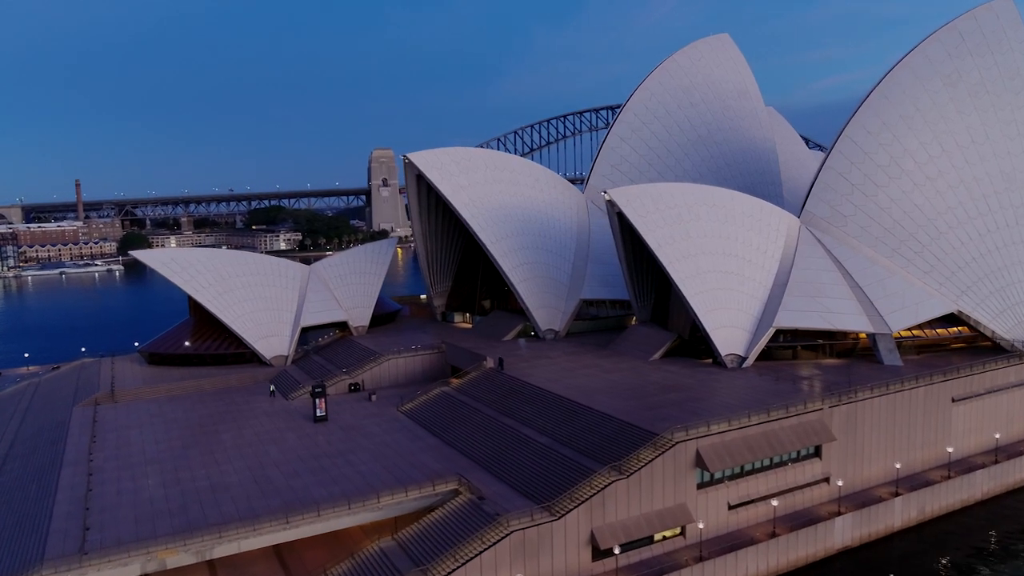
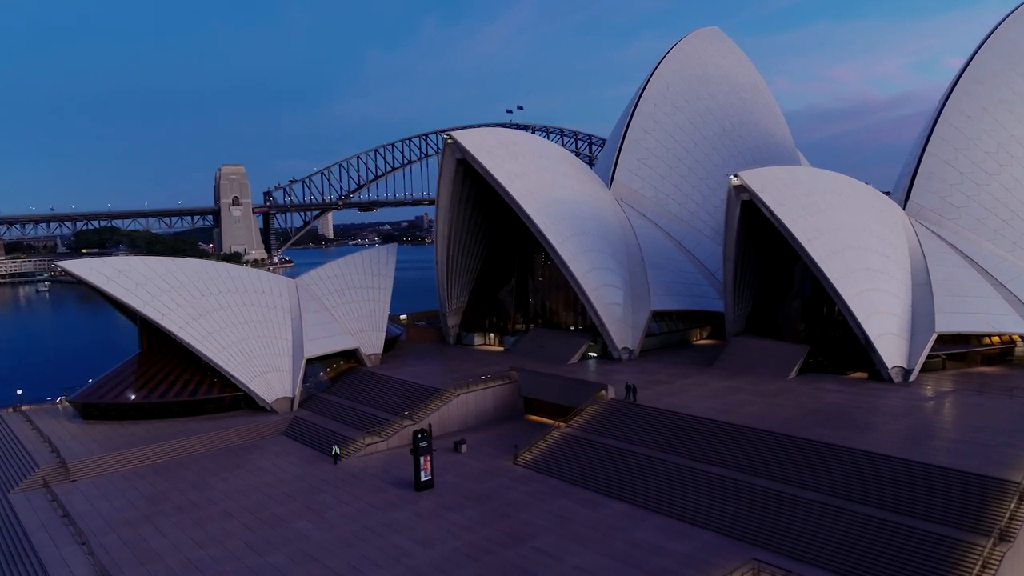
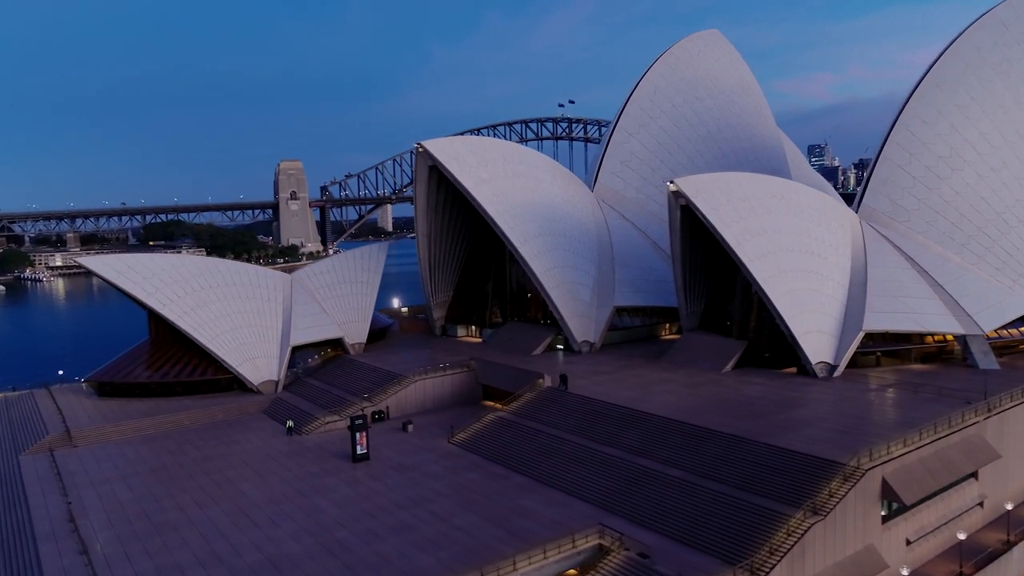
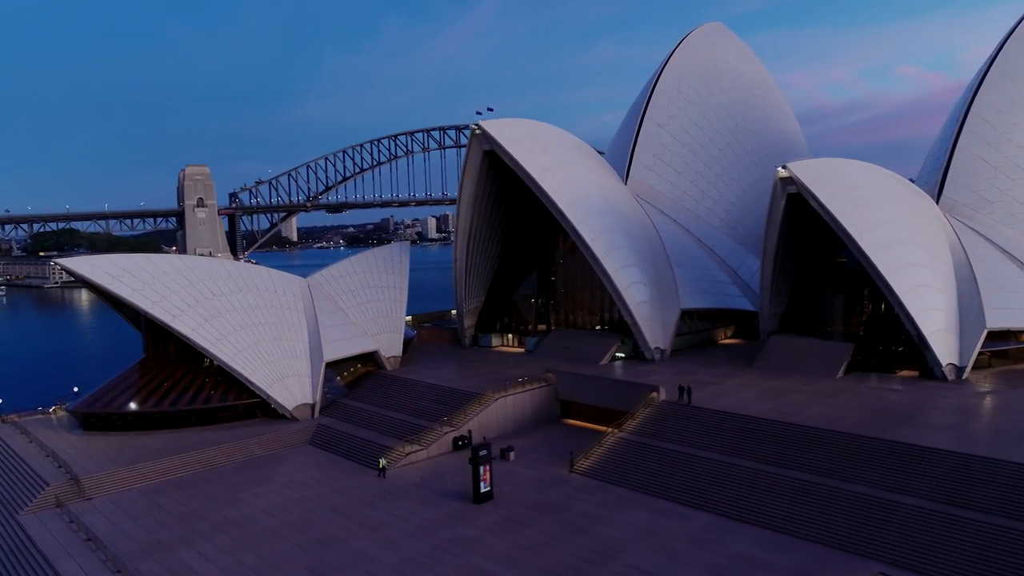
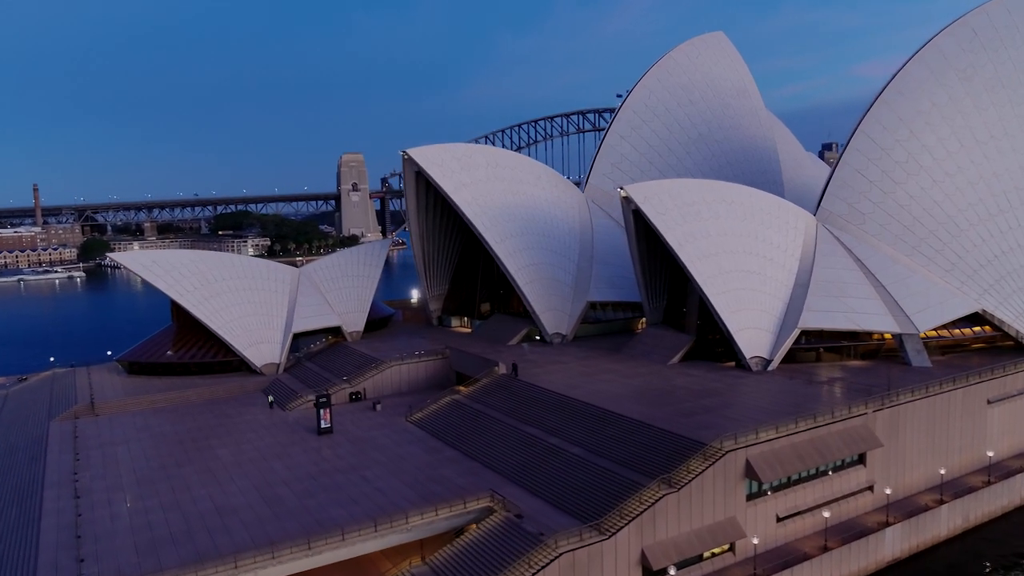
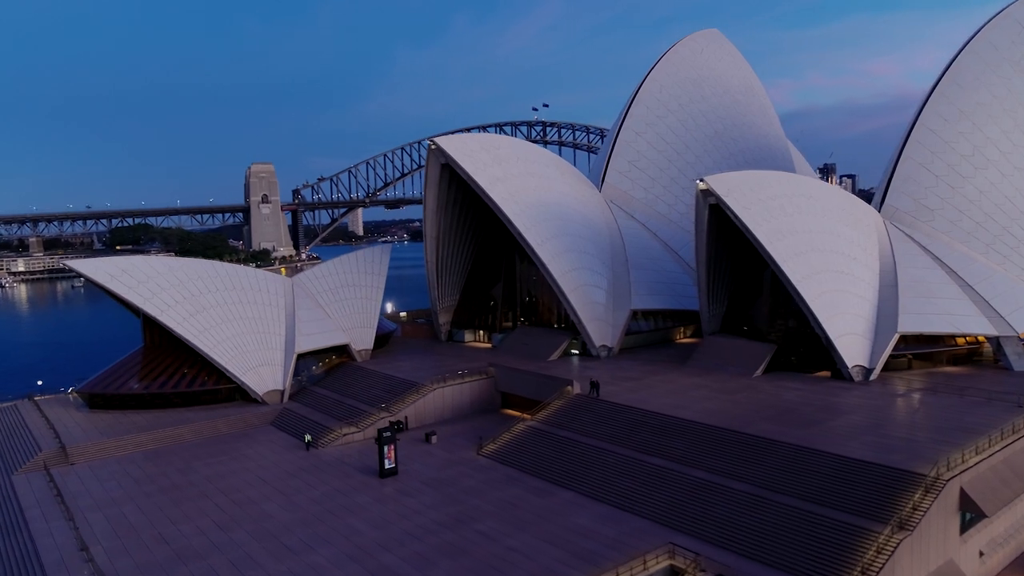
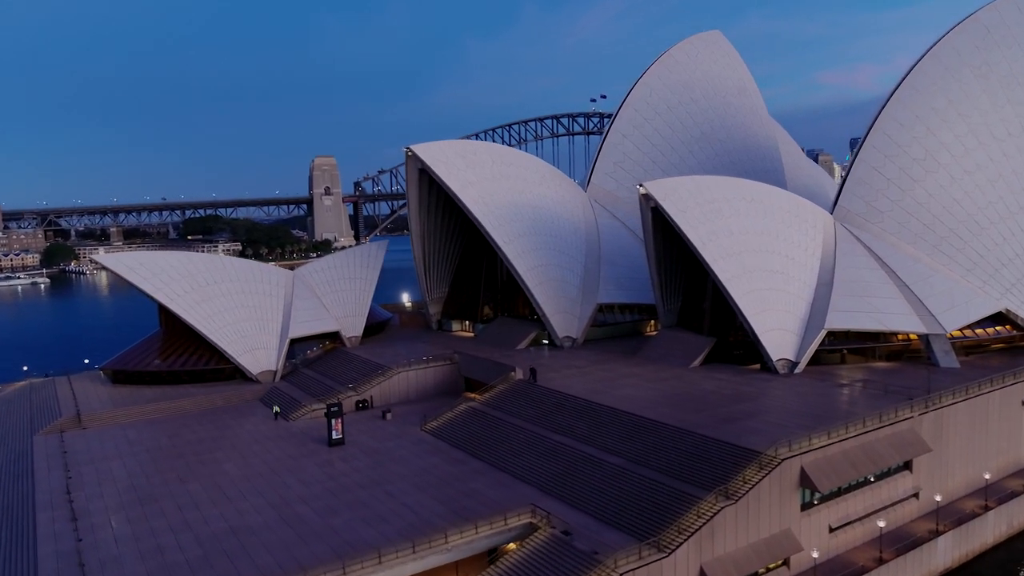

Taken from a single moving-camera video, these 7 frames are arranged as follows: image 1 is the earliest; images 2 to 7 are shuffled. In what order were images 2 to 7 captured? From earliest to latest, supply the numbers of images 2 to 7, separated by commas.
5, 7, 3, 6, 2, 4
